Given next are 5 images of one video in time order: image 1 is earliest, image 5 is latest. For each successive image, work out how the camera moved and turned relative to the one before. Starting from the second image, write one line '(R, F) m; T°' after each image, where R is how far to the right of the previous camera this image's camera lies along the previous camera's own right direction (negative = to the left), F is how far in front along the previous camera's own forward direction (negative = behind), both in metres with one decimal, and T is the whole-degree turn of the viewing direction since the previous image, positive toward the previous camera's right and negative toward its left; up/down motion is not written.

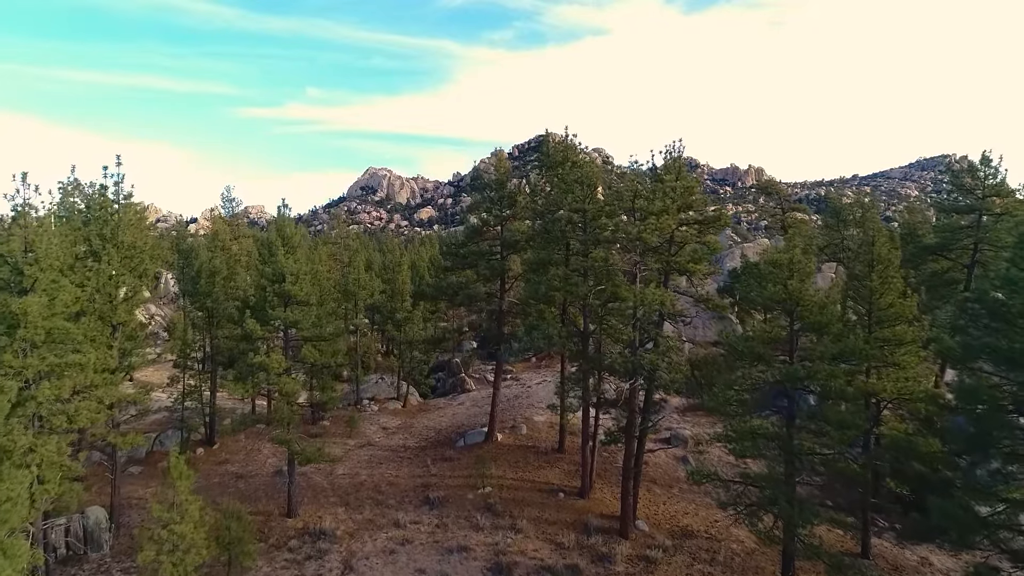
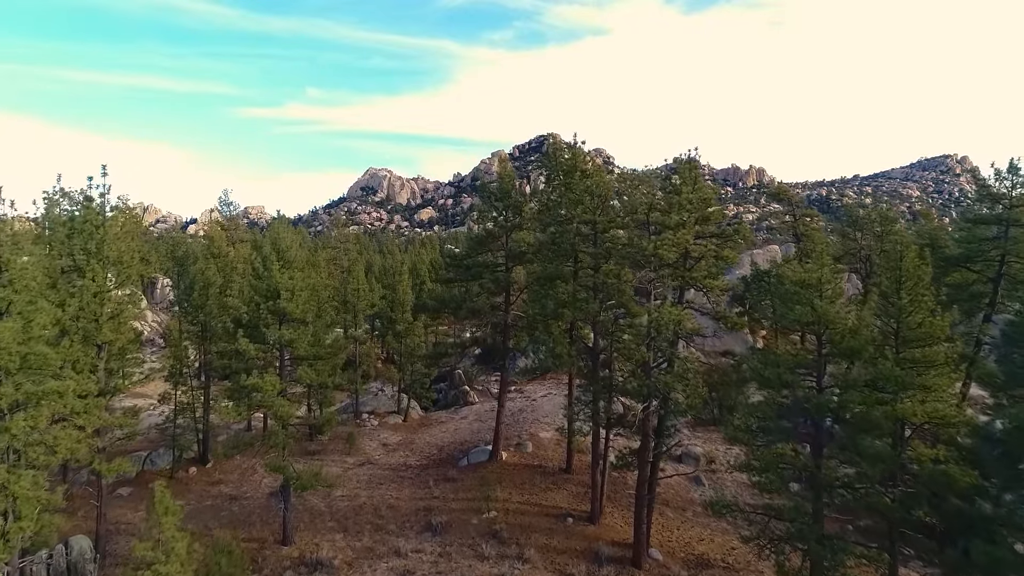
(-0.2, +1.0) m; 0°
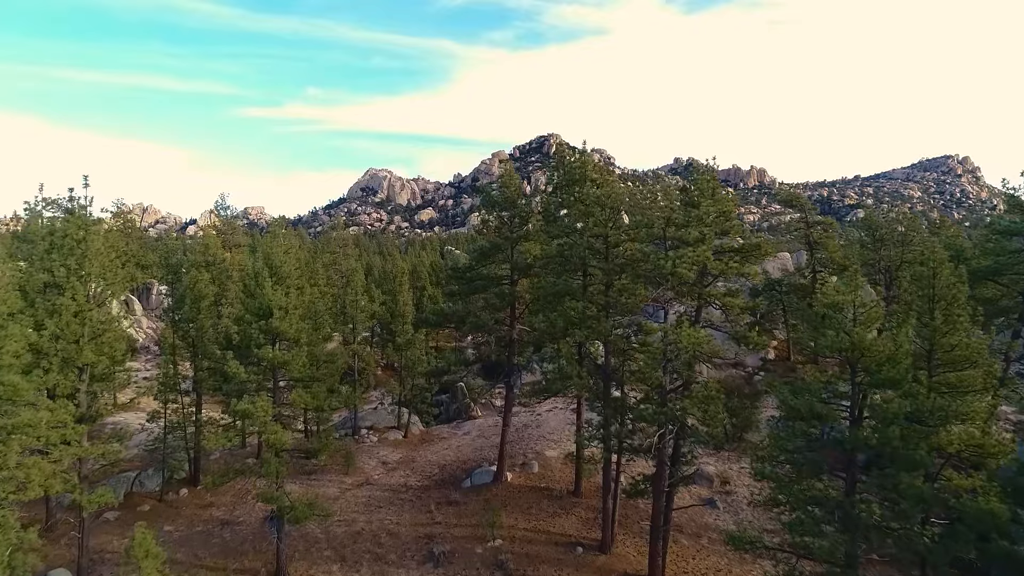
(-0.2, +1.1) m; 0°
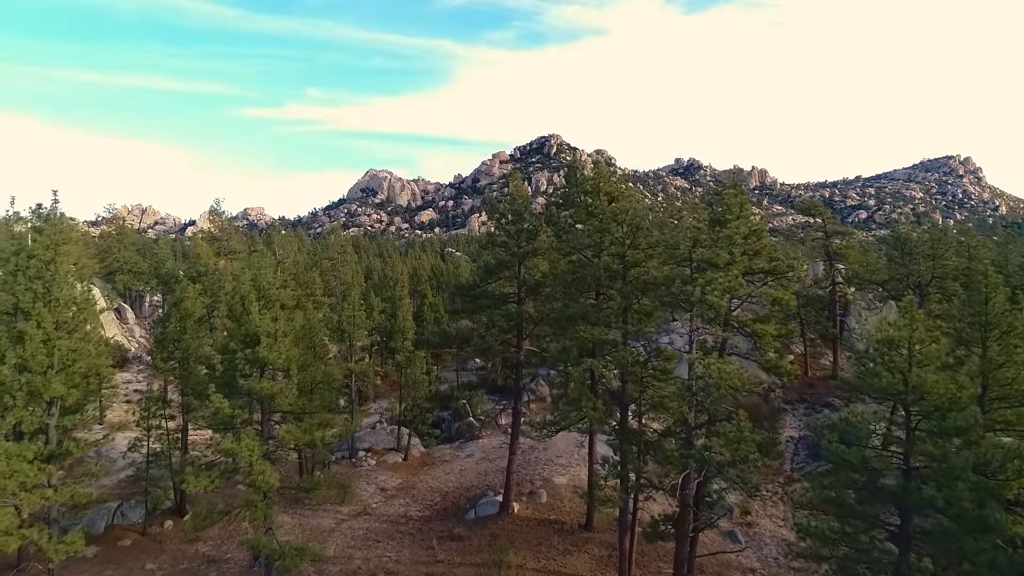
(-0.3, +1.5) m; 0°
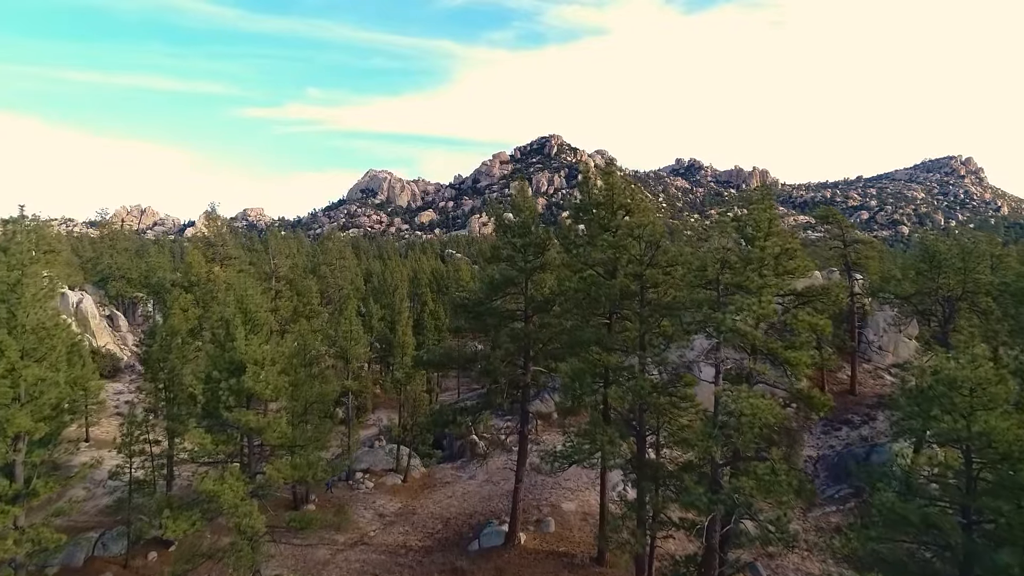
(-0.2, +1.3) m; 0°
